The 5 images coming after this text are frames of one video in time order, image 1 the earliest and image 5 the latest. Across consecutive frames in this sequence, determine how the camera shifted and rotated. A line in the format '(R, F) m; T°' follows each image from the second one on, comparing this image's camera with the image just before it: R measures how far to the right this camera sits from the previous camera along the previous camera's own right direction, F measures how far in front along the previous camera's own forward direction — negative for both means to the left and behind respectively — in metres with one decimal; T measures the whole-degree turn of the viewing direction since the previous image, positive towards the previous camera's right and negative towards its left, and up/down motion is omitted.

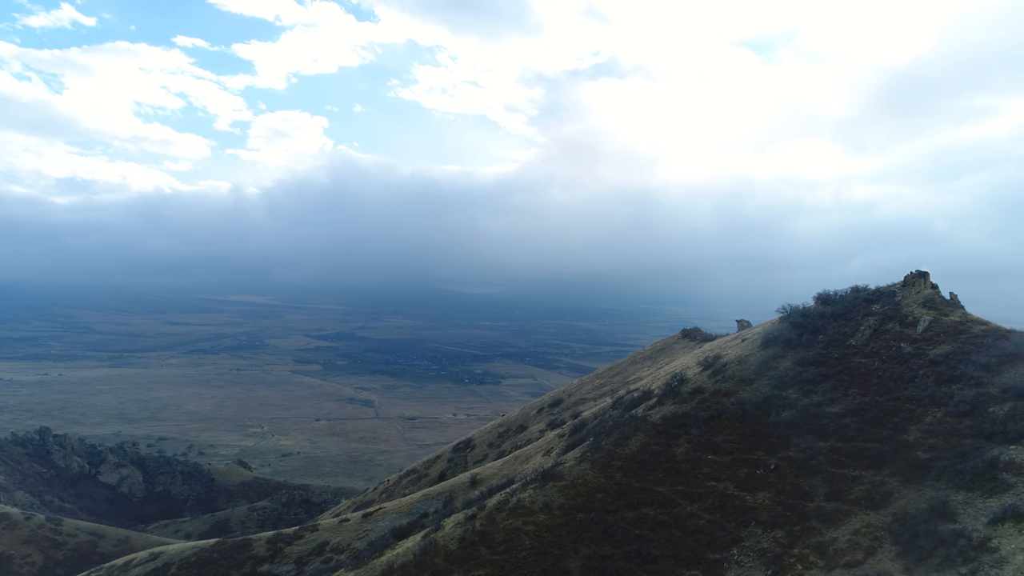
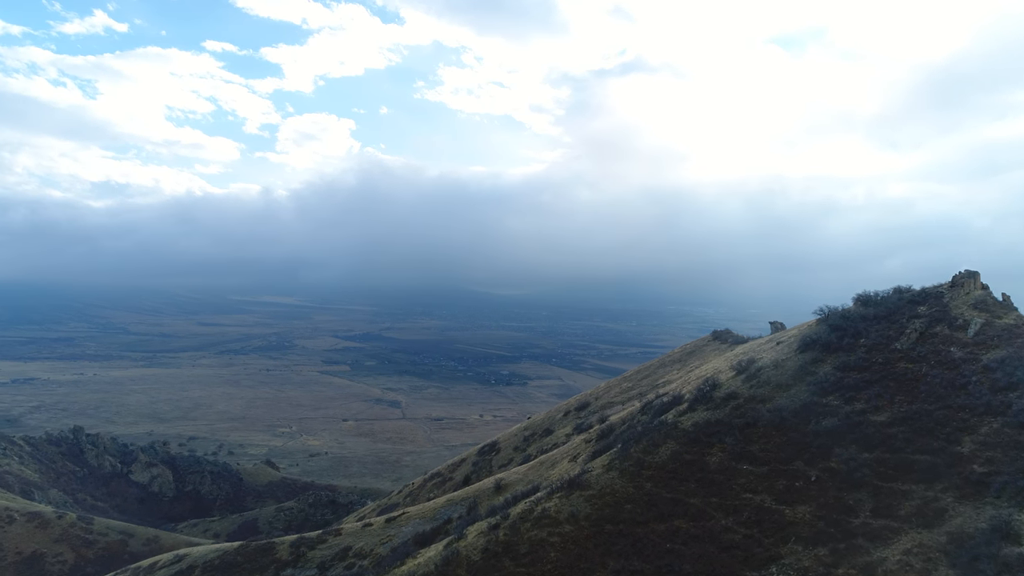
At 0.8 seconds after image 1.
(0.0, +0.6) m; -2°
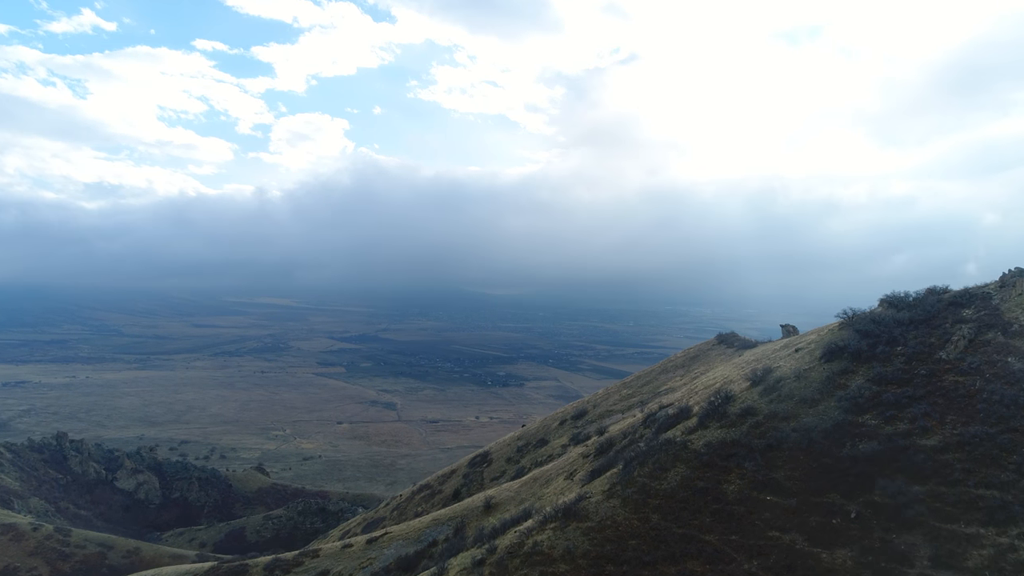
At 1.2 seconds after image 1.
(+0.2, +2.0) m; 0°
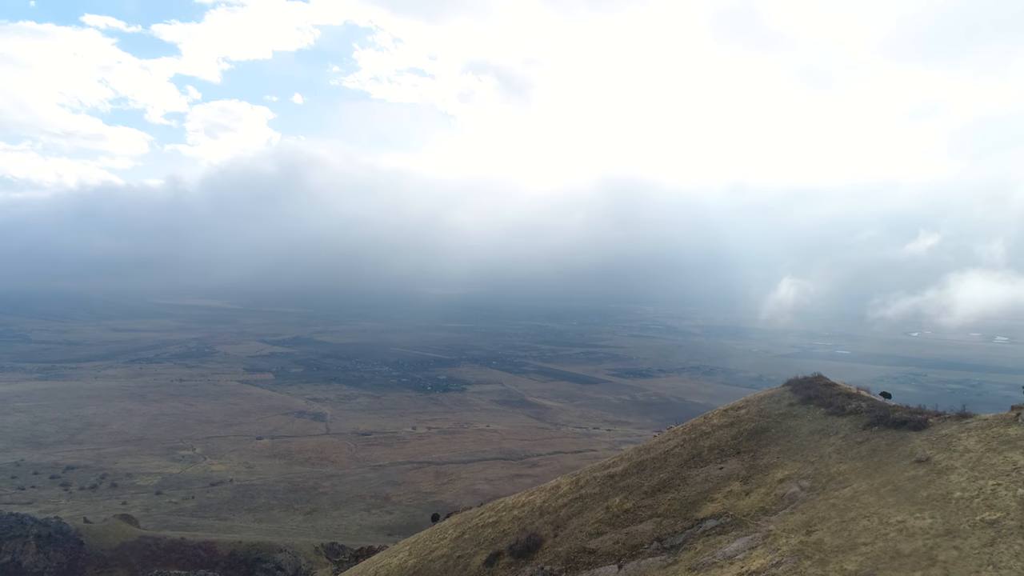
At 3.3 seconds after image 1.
(+1.5, +16.1) m; +4°
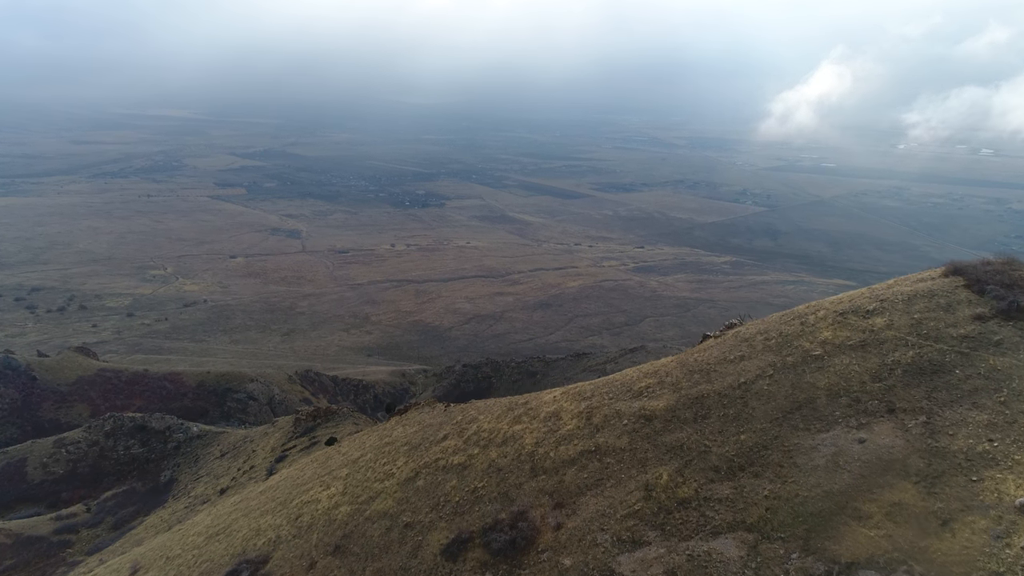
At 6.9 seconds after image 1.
(+0.1, +7.4) m; +2°
